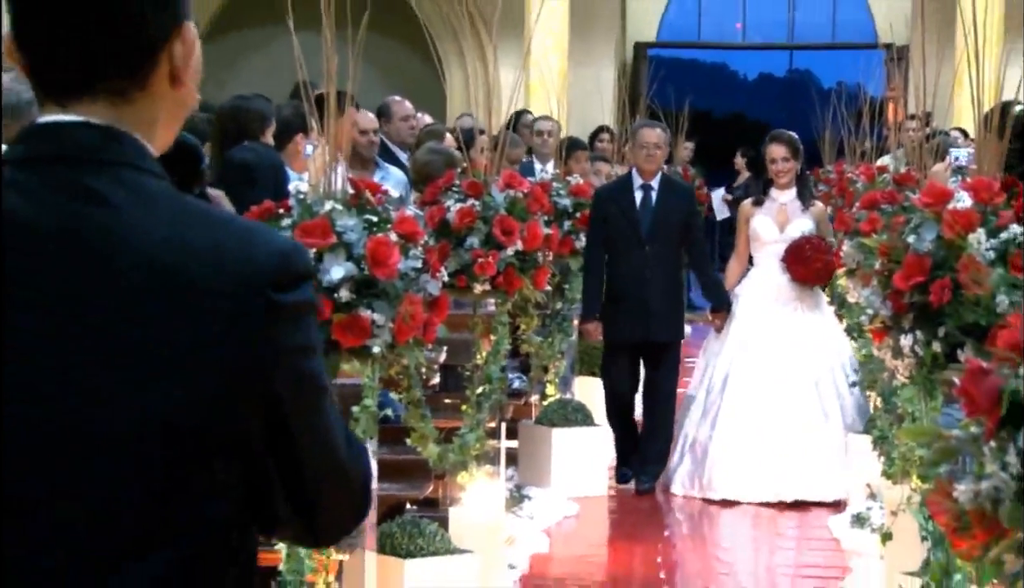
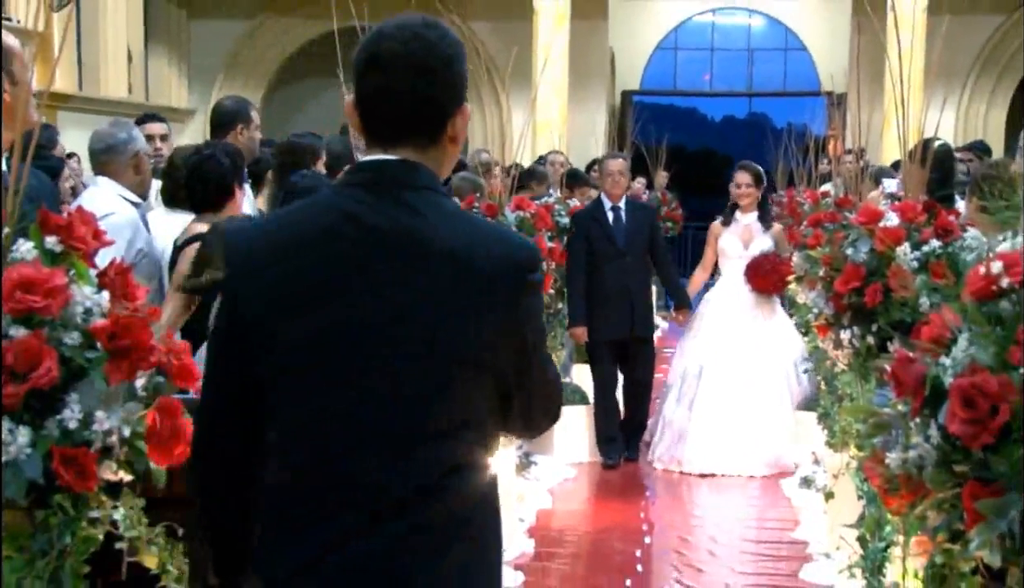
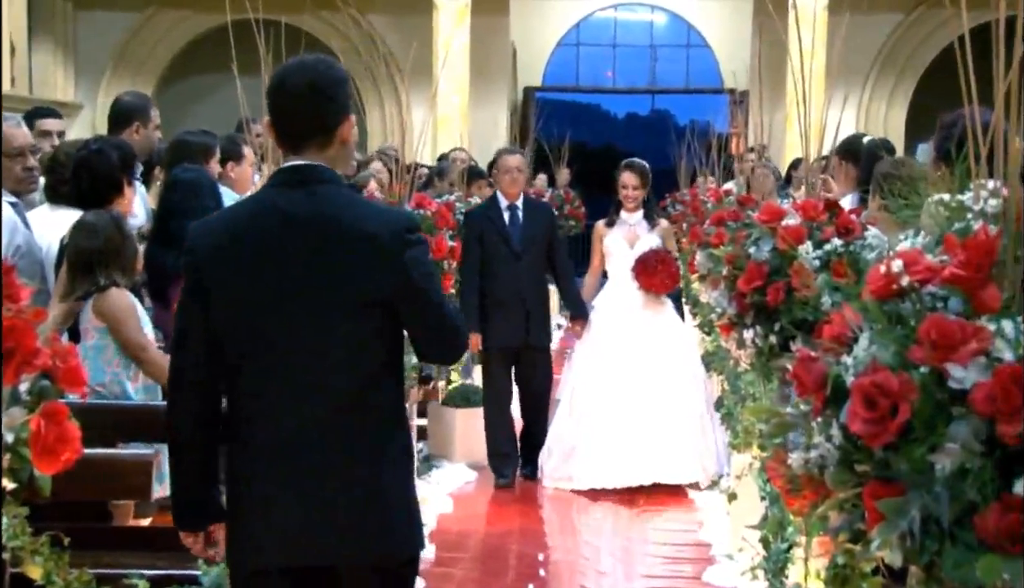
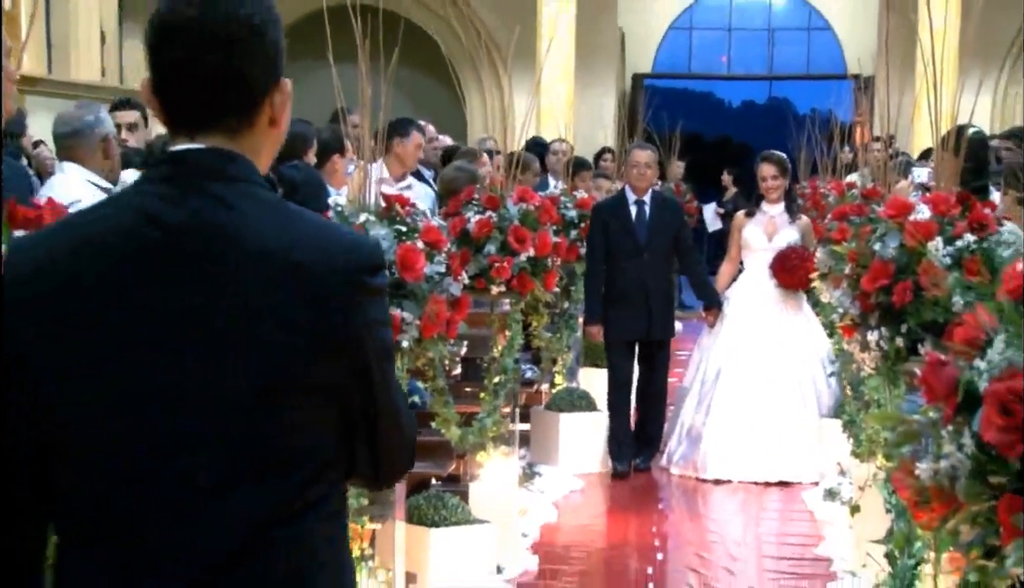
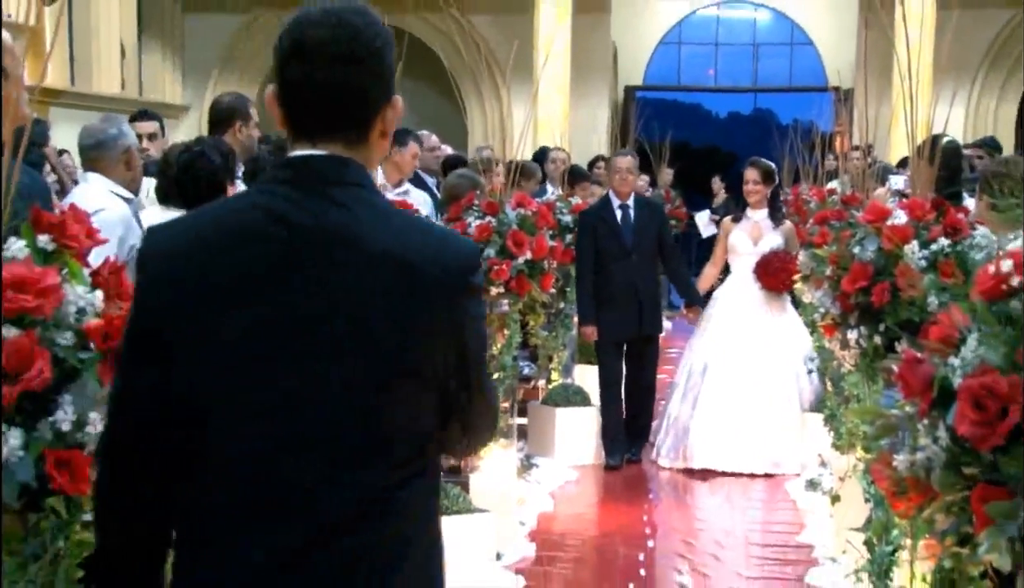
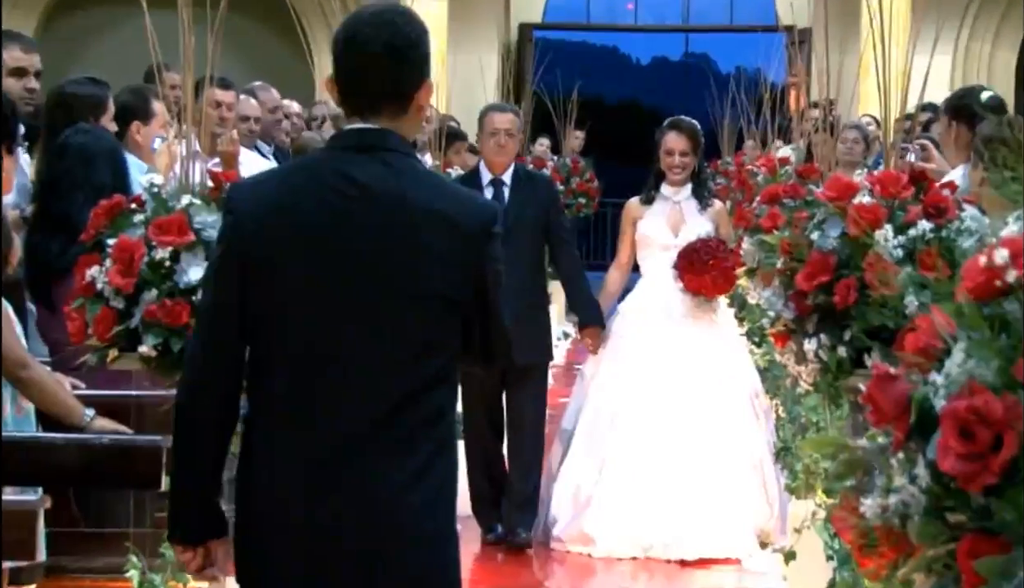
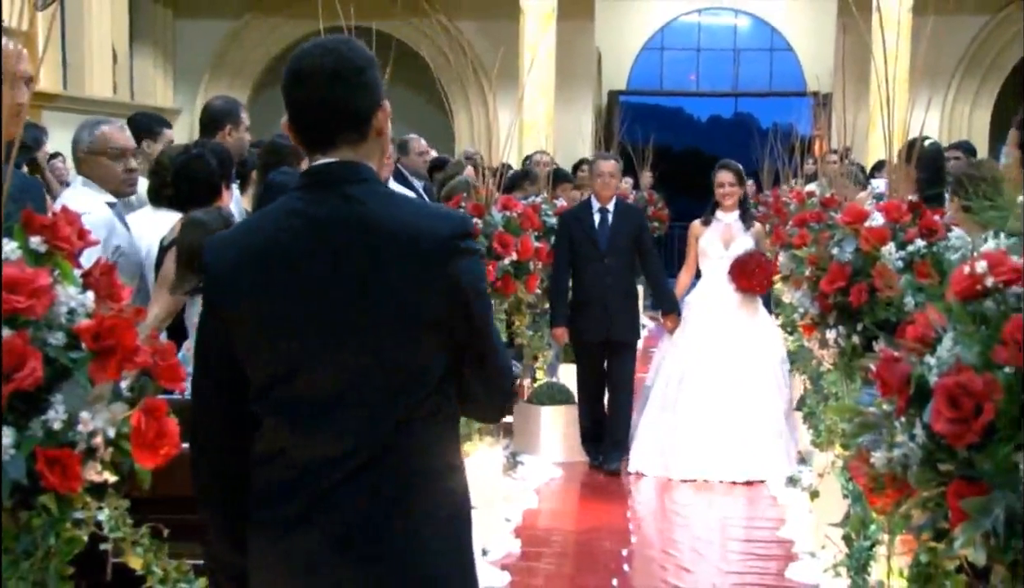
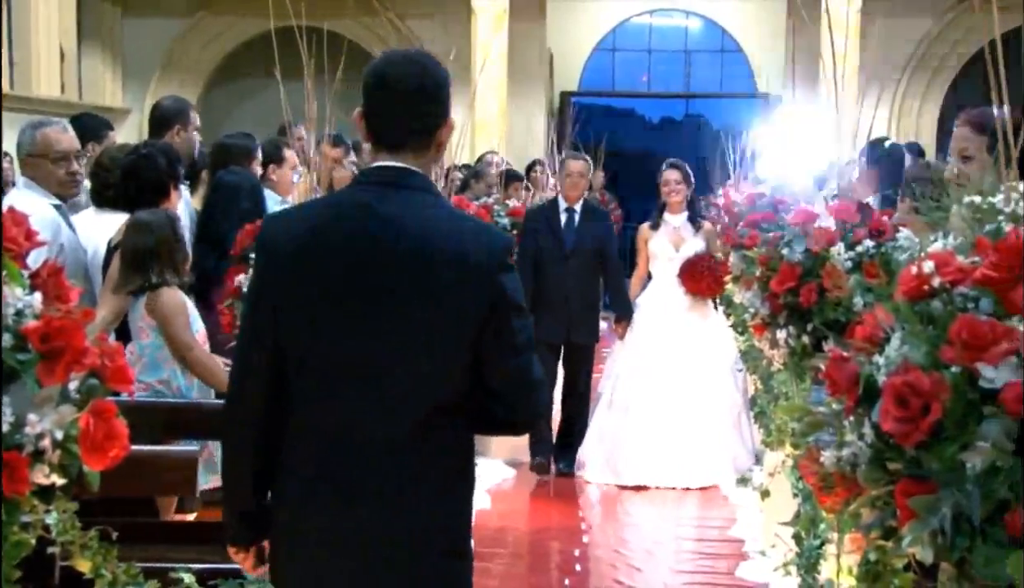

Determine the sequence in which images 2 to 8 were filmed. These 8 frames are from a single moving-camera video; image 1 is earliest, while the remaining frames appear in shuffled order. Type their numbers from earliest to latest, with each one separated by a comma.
4, 5, 2, 7, 8, 3, 6
